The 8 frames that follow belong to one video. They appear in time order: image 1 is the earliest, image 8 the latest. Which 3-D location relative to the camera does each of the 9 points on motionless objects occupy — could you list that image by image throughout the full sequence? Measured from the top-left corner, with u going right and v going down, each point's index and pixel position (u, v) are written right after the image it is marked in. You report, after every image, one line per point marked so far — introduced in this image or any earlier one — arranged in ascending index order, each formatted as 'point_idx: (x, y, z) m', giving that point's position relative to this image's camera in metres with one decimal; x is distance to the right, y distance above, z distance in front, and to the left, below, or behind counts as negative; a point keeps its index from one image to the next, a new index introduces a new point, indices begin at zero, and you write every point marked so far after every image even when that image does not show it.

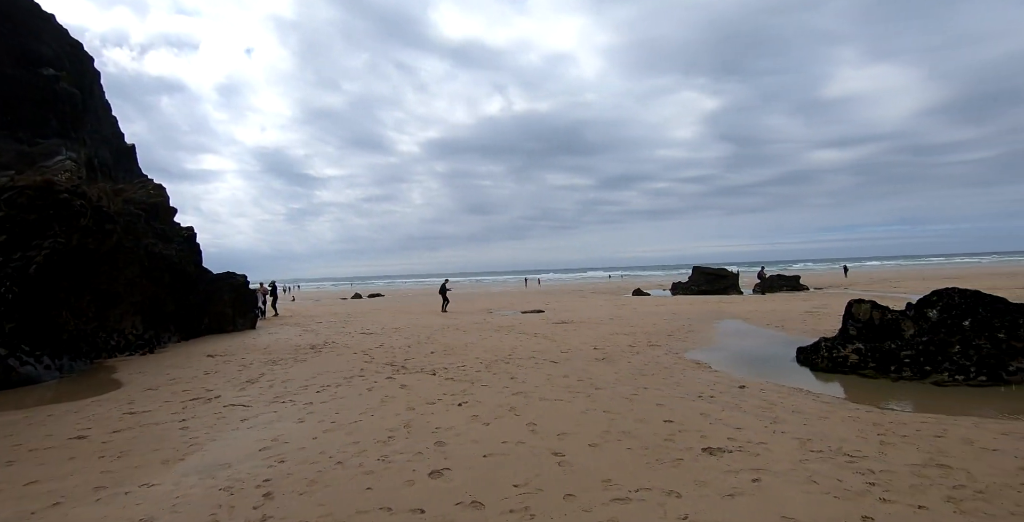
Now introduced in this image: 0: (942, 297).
0: (+6.5, -0.6, +8.4) m
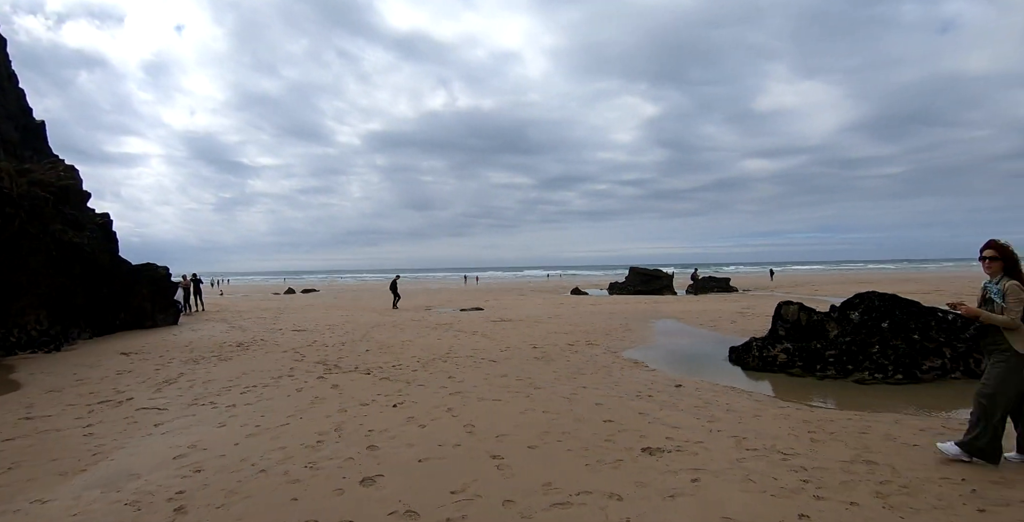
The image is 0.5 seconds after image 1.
0: (+5.6, -0.7, +8.8) m
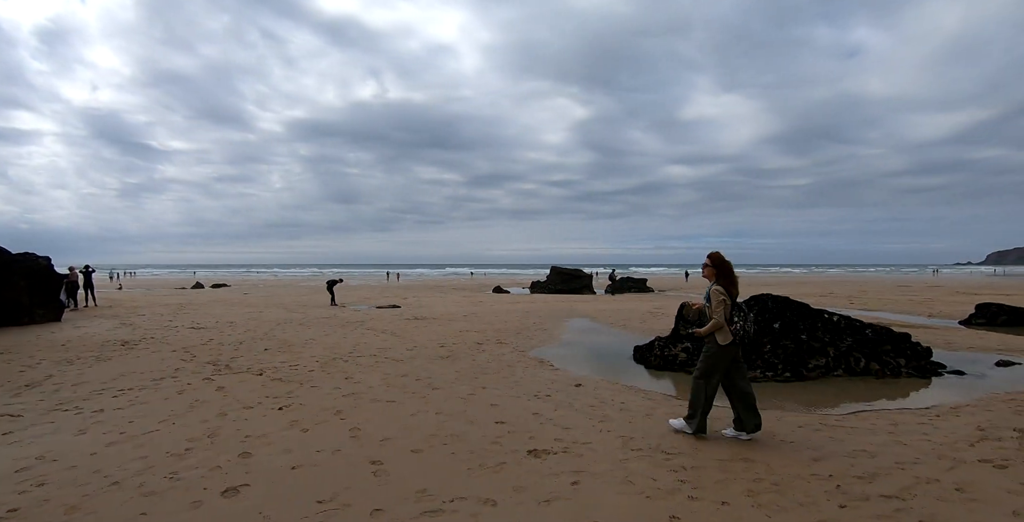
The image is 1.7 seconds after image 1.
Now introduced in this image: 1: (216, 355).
0: (+4.0, -0.7, +9.1) m
1: (-7.0, -2.2, +13.1) m
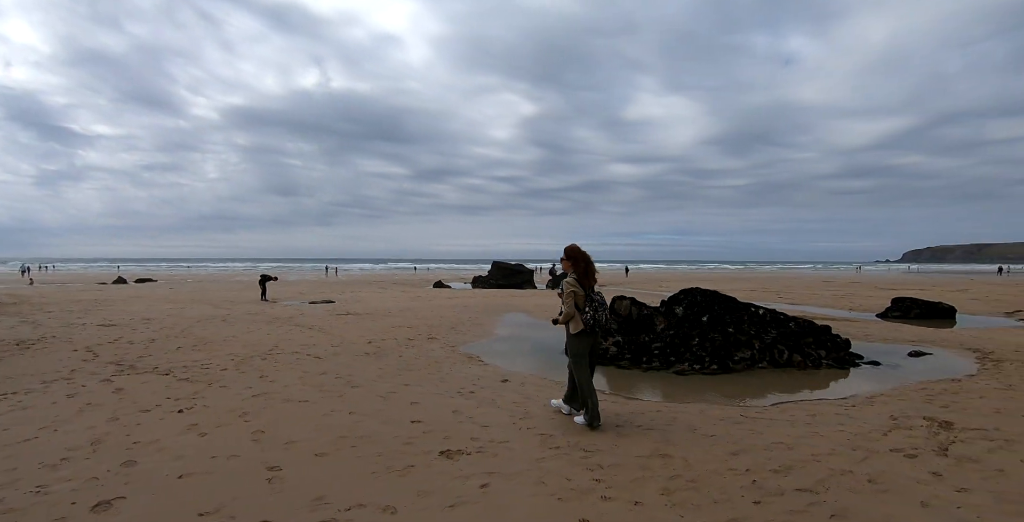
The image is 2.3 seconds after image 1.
0: (+2.9, -0.6, +9.1) m
1: (-8.5, -2.0, +12.0) m
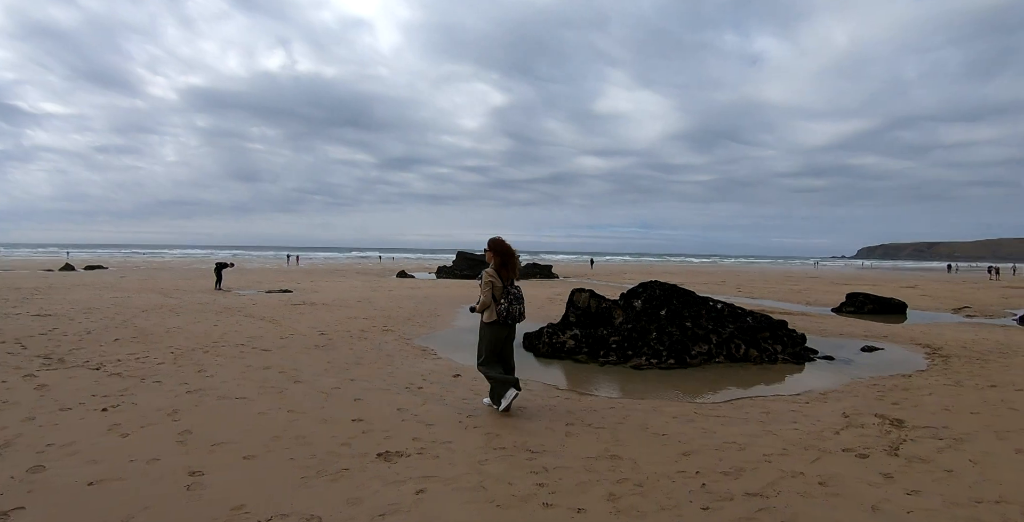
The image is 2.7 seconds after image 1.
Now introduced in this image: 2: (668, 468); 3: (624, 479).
0: (+2.2, -0.5, +9.0) m
1: (-9.3, -1.7, +11.3) m
2: (+1.1, -1.5, +4.0) m
3: (+0.8, -1.5, +3.8) m
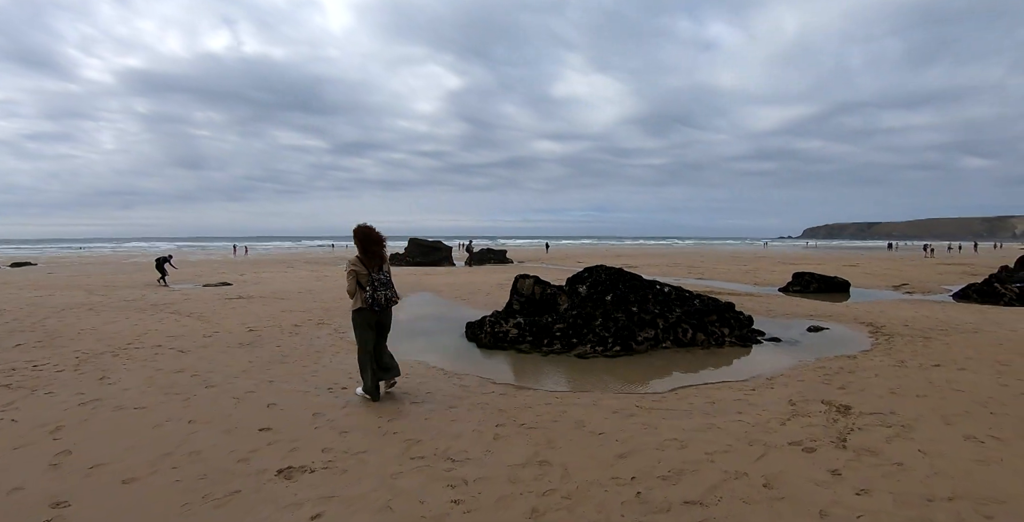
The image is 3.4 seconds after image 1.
0: (+1.3, -0.2, +8.6) m
1: (-10.4, -1.6, +10.1) m
2: (+0.6, -1.4, +3.6) m
3: (+0.2, -1.4, +3.4) m
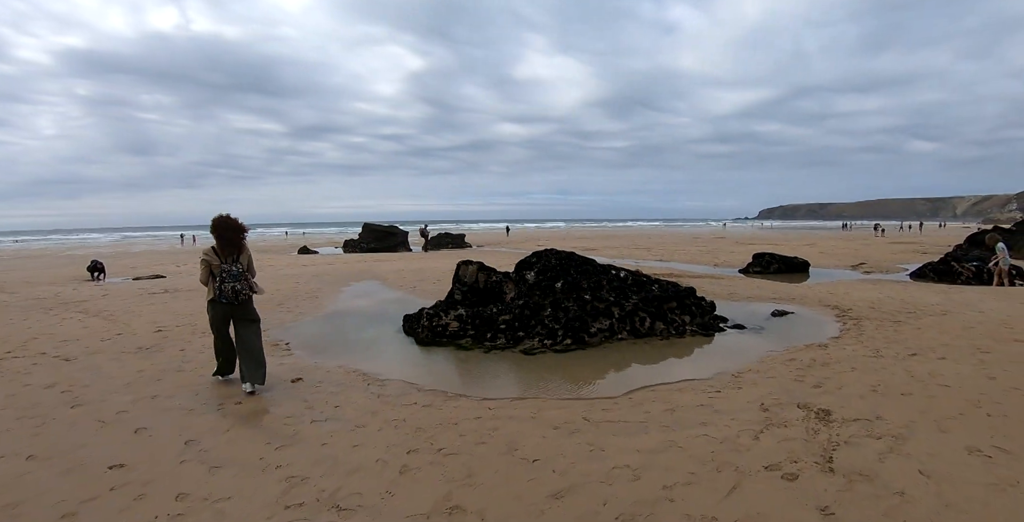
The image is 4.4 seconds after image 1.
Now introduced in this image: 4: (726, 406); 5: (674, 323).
0: (+0.4, 0.0, +7.8) m
1: (-11.2, -1.6, +8.6) m
2: (+0.1, -1.3, +2.7) m
3: (-0.2, -1.3, +2.5) m
4: (+1.7, -1.1, +4.3) m
5: (+2.2, -0.8, +7.4) m
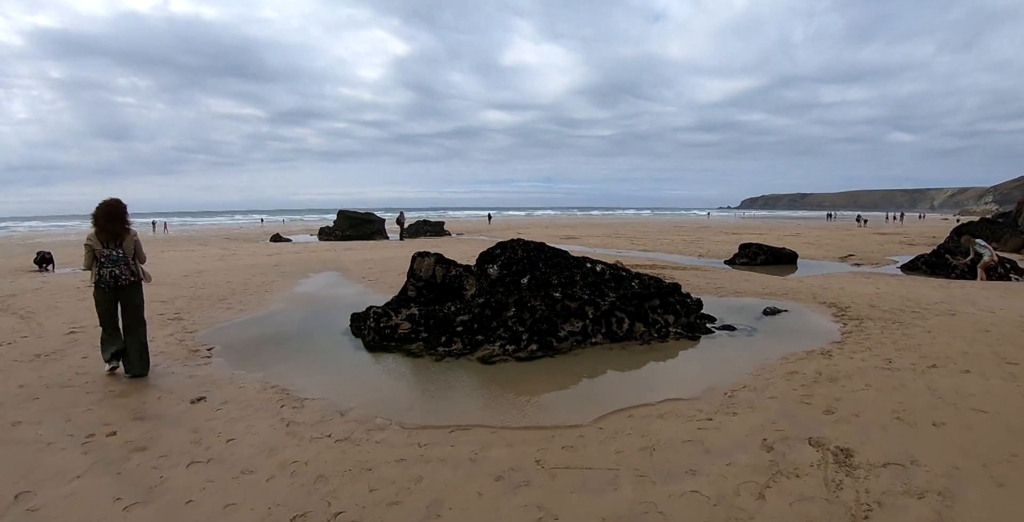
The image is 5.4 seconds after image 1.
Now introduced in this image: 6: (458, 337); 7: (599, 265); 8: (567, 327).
0: (0.0, +0.1, +6.8) m
1: (-11.7, -1.4, +7.4) m
2: (-0.3, -1.3, +1.8) m
3: (-0.6, -1.3, +1.6) m
4: (+1.3, -1.1, +3.4) m
5: (+1.7, -0.8, +6.5) m
6: (-0.6, -0.8, +6.1) m
7: (+1.1, -0.1, +6.9) m
8: (+0.7, -0.7, +6.1) m
